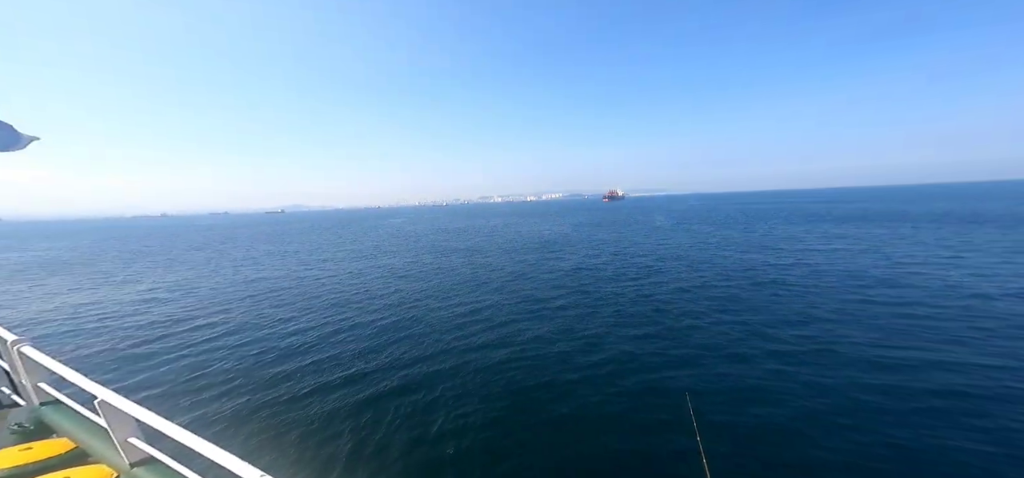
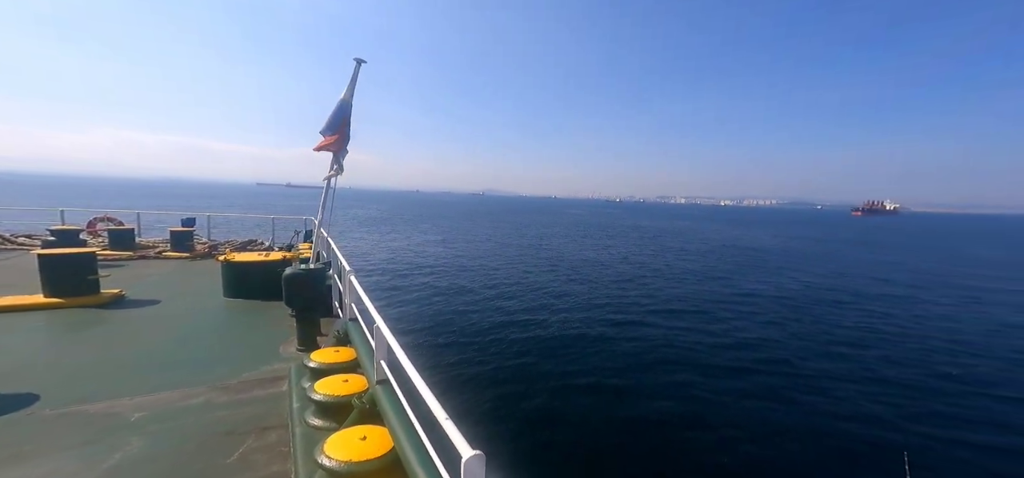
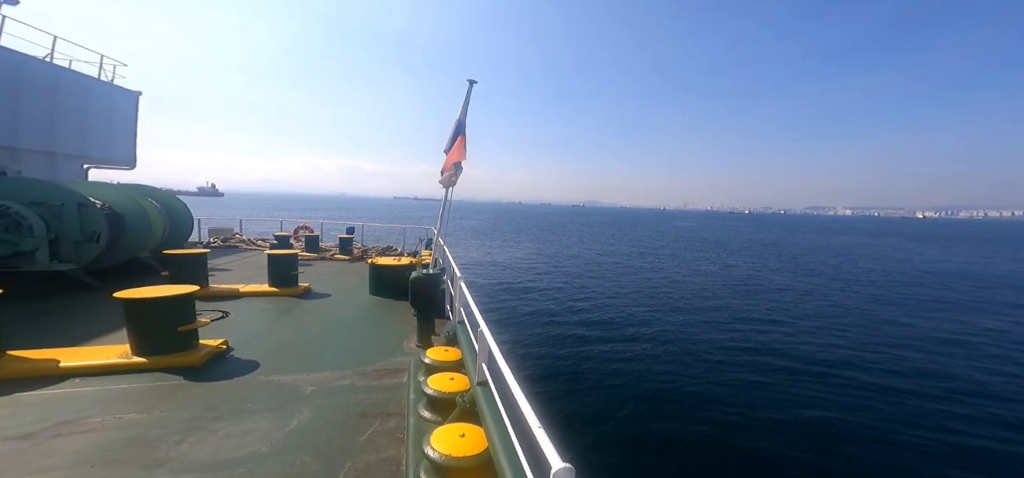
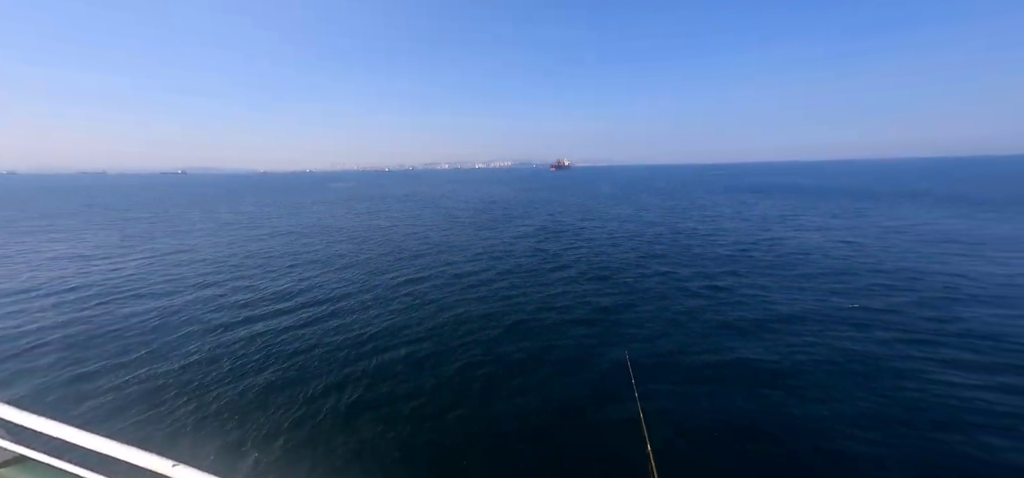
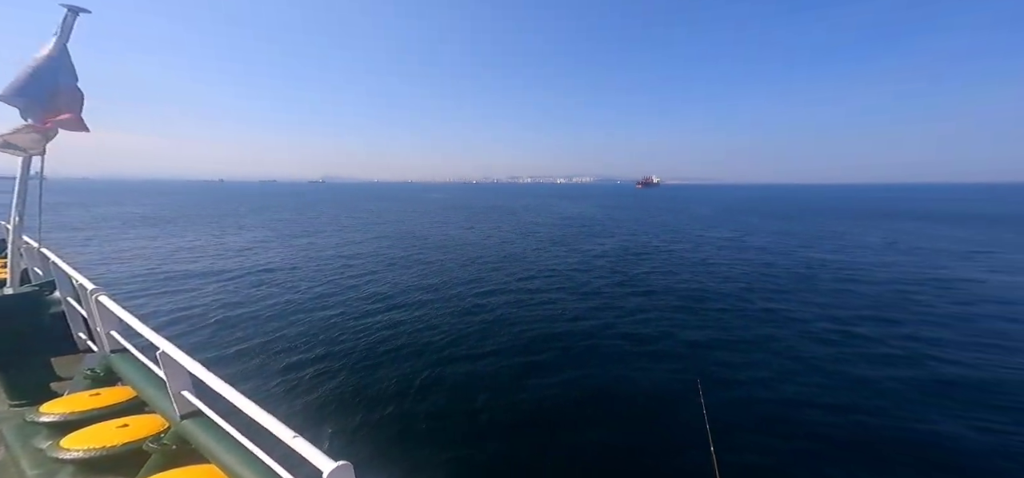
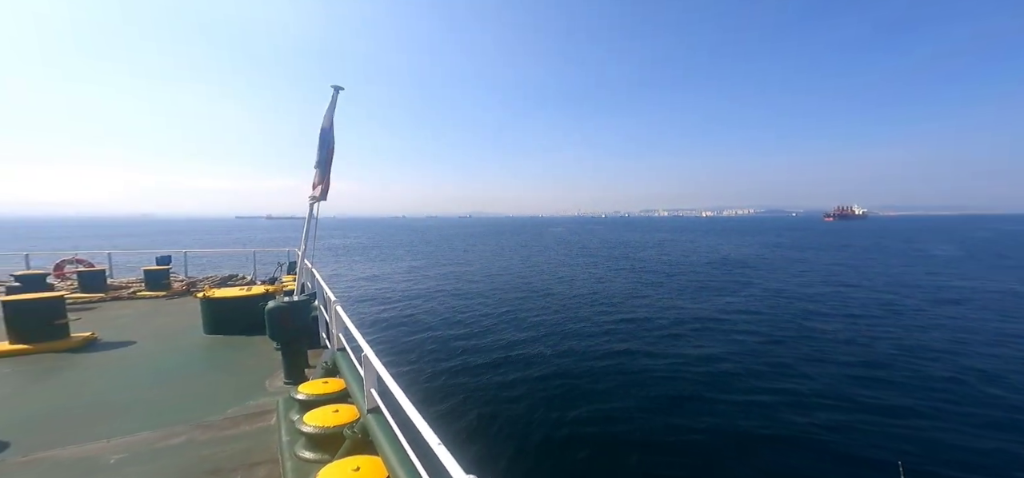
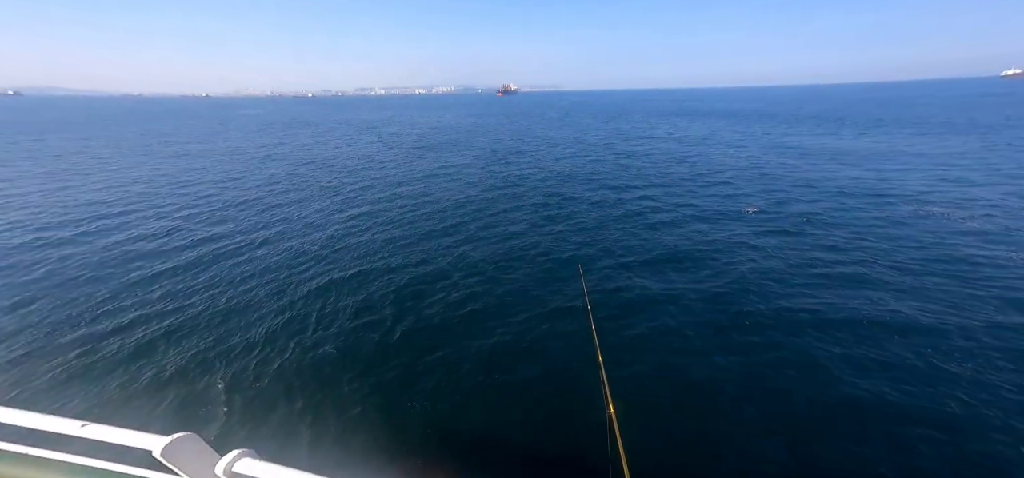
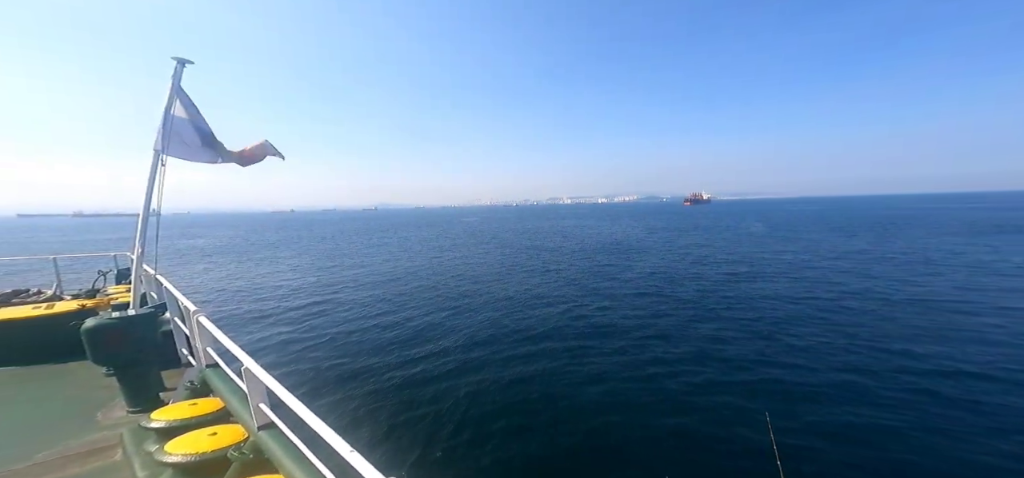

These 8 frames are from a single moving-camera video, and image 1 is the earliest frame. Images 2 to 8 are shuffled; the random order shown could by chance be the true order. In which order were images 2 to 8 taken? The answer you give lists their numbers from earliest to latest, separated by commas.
8, 6, 3, 2, 5, 4, 7
